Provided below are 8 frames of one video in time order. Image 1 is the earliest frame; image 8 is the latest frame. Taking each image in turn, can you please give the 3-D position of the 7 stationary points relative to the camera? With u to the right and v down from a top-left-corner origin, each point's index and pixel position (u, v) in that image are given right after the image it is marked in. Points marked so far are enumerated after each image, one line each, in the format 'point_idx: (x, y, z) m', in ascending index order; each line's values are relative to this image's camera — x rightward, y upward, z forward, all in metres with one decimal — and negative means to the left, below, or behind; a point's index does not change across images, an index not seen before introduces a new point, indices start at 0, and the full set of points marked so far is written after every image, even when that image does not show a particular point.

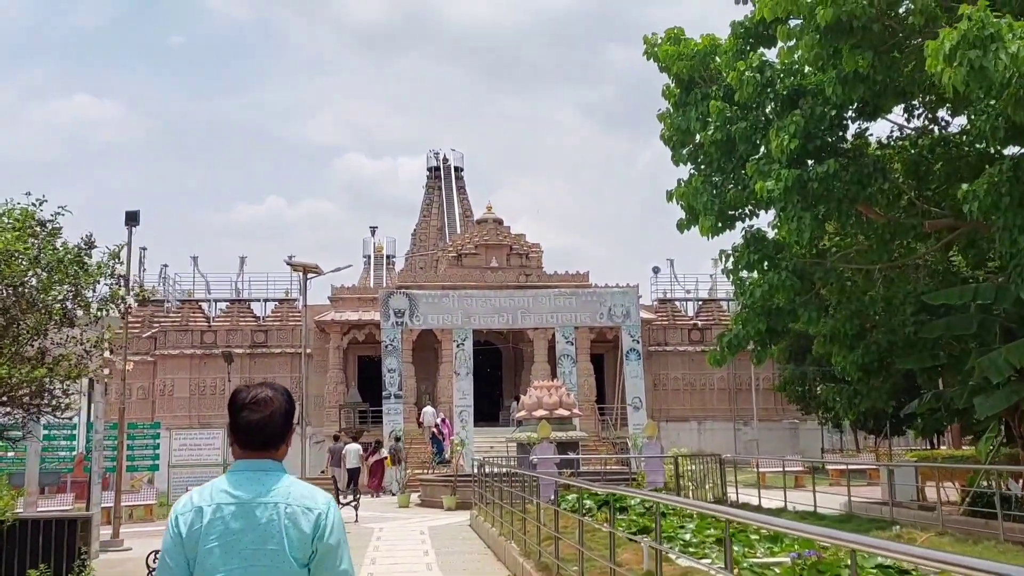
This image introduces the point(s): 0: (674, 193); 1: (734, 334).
0: (+2.3, +1.3, +13.1) m
1: (+3.0, -0.6, +12.2) m
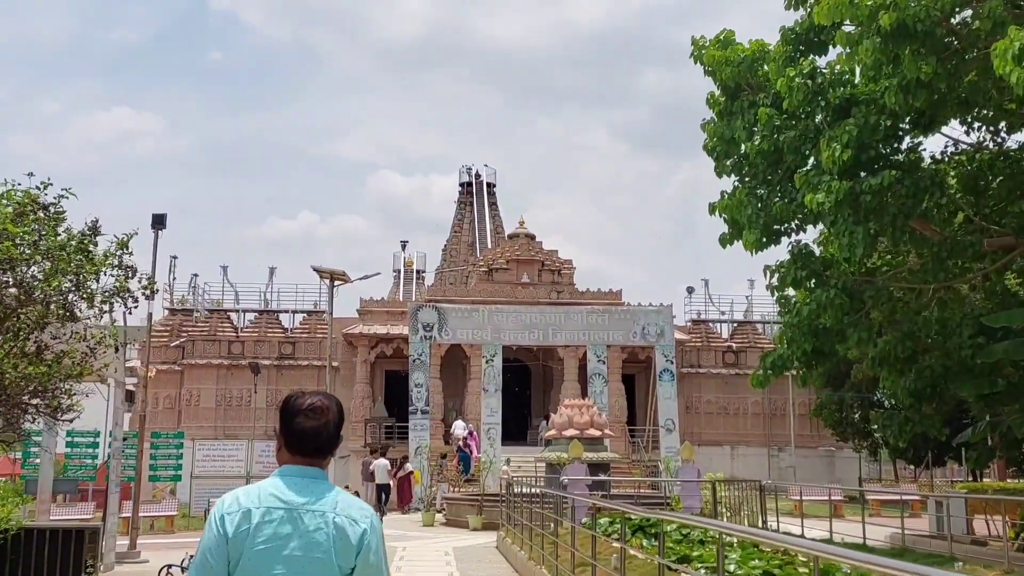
0: (+2.8, +1.1, +12.6) m
1: (+3.4, -0.8, +11.6) m
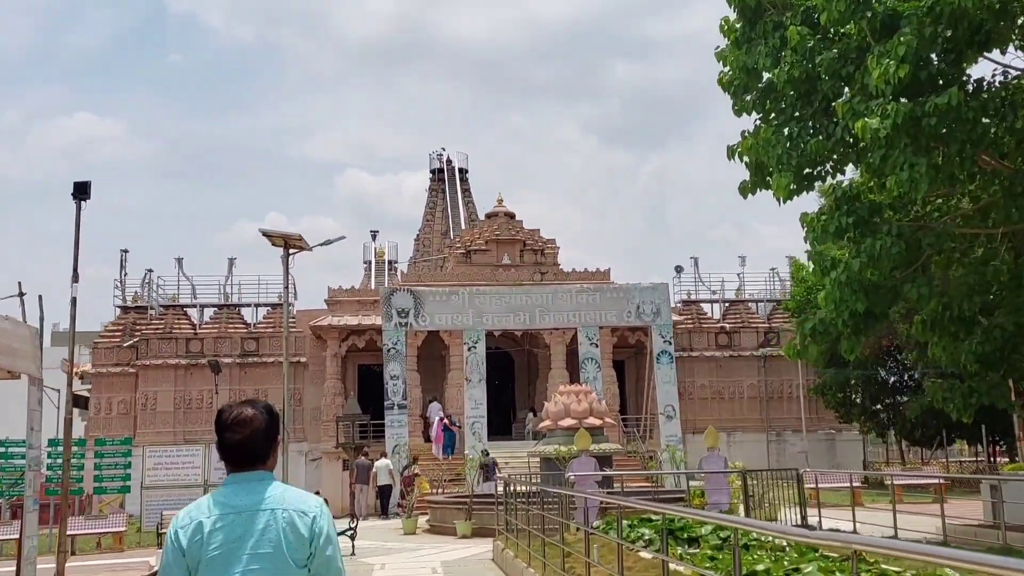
0: (+2.6, +1.6, +10.8) m
1: (+3.3, -0.3, +9.9) m
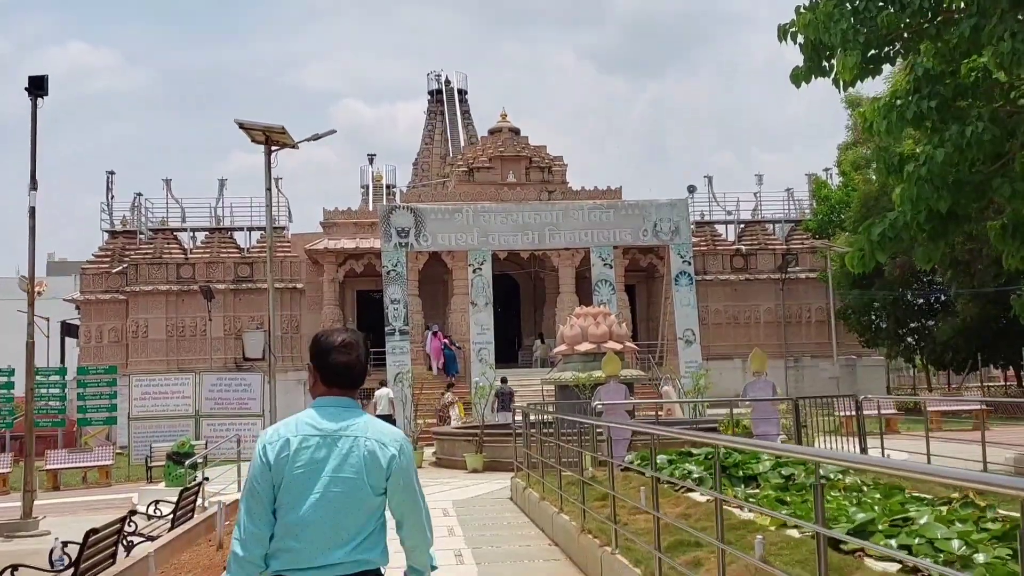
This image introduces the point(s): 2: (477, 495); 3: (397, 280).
0: (+2.8, +2.6, +9.3) m
1: (+3.5, +0.6, +8.5) m
2: (-0.4, -2.3, +10.2) m
3: (-2.5, +0.2, +19.8) m
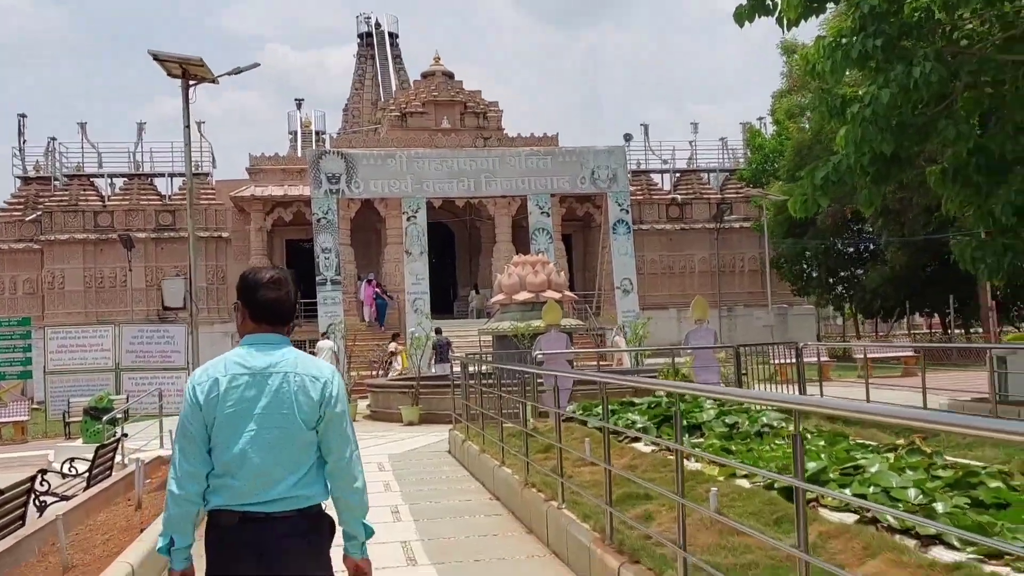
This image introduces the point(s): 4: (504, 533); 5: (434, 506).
0: (+2.2, +3.1, +9.0) m
1: (+2.9, +1.1, +8.3) m
2: (-1.1, -1.7, +10.0) m
3: (-3.8, +1.2, +19.2) m
4: (0.0, -1.4, +5.2) m
5: (-0.5, -1.5, +6.2) m
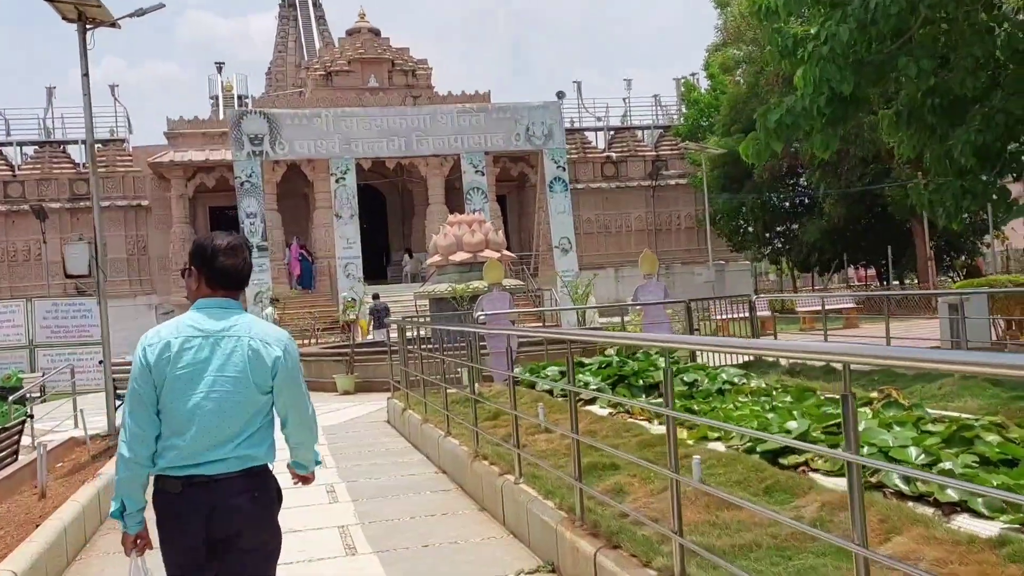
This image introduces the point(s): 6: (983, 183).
0: (+1.5, +3.6, +8.4) m
1: (+2.4, +1.6, +7.9) m
2: (-1.6, -1.3, +9.3) m
3: (-5.1, +1.9, +18.2) m
4: (-0.3, -1.1, +4.7) m
5: (-0.8, -1.2, +5.6) m
6: (+3.9, +0.9, +7.7) m
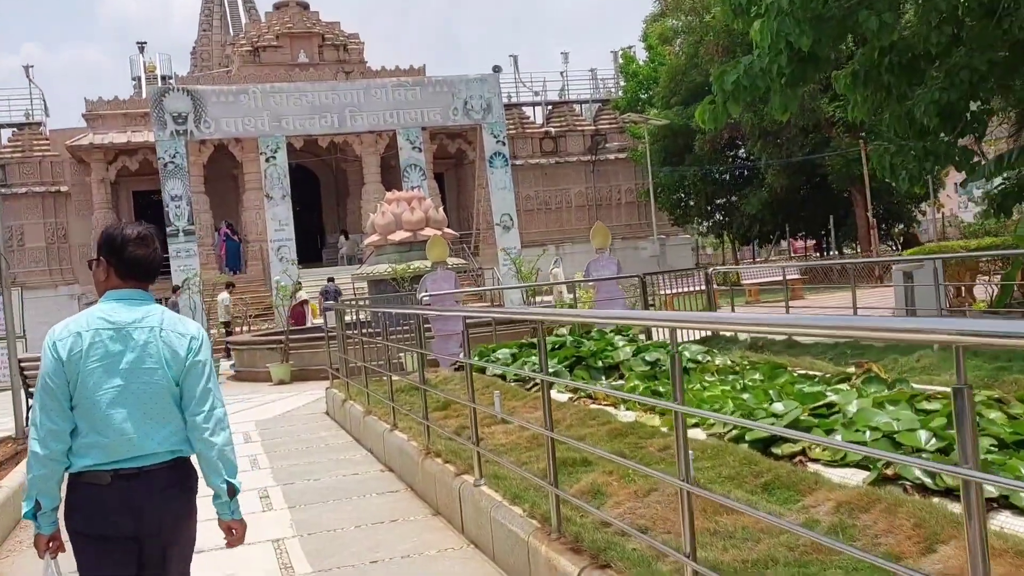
0: (+1.0, +3.8, +7.9) m
1: (+1.9, +1.8, +7.5) m
2: (-2.1, -1.2, +8.7) m
3: (-6.3, +2.1, +17.3) m
4: (-0.5, -1.0, +4.1) m
5: (-1.1, -1.1, +5.1) m
6: (+3.5, +1.1, +7.5) m
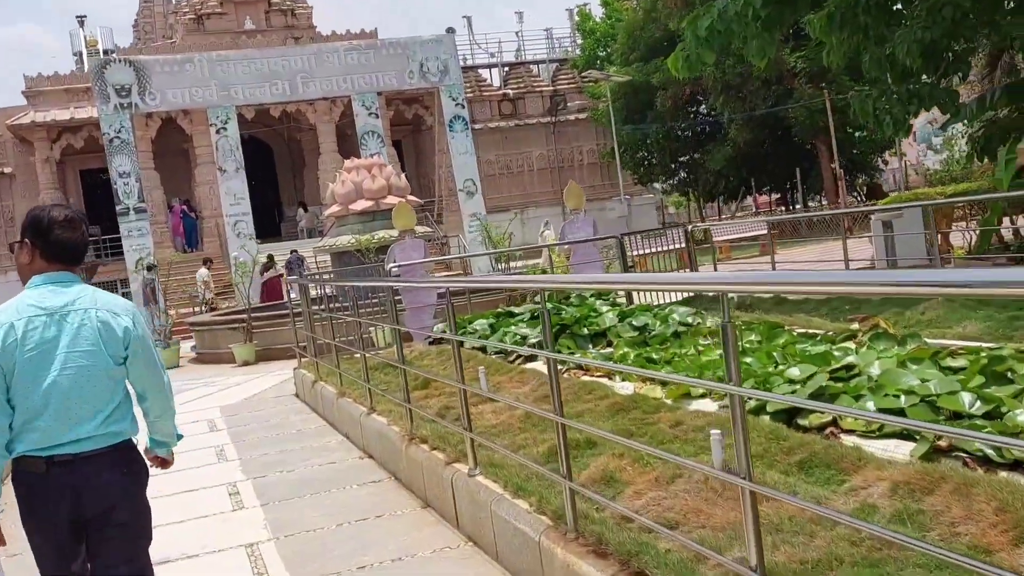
0: (+0.6, +4.1, +7.4) m
1: (+1.6, +2.1, +7.1) m
2: (-2.3, -0.9, +8.3) m
3: (-7.0, +2.5, +16.5) m
4: (-0.5, -0.9, +3.8) m
5: (-1.1, -1.0, +4.7) m
6: (+3.2, +1.5, +7.2) m
